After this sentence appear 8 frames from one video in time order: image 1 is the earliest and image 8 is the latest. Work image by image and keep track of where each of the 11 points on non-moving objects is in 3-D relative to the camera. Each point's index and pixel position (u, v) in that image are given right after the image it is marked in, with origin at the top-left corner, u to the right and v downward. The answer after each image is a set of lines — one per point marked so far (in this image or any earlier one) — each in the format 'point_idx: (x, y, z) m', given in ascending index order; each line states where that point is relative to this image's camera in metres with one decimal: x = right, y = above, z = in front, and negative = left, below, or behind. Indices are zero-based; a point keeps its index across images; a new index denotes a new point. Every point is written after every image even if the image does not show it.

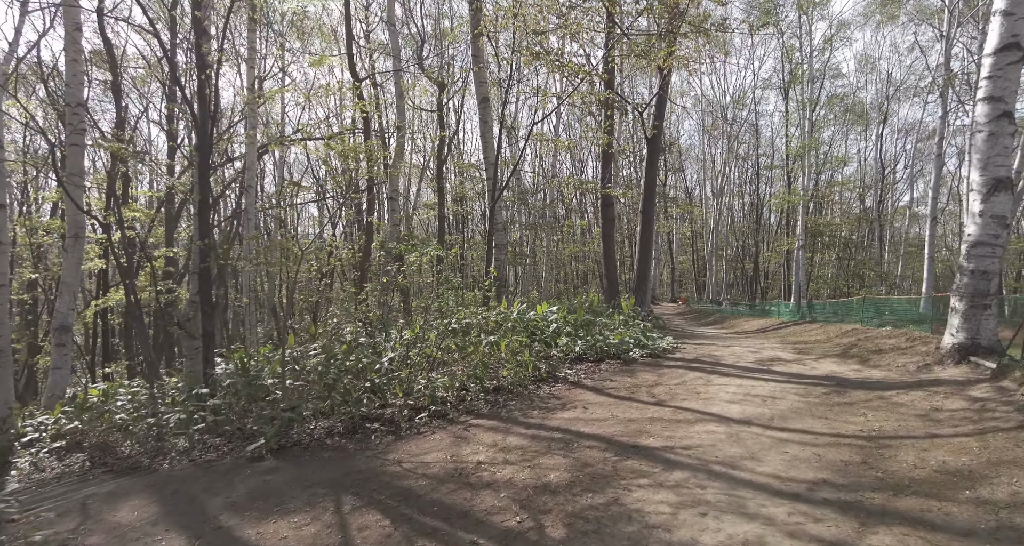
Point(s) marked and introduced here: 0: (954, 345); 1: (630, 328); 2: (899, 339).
0: (+5.1, -0.8, +6.1) m
1: (+2.2, -1.0, +9.8) m
2: (+5.3, -0.9, +7.2) m
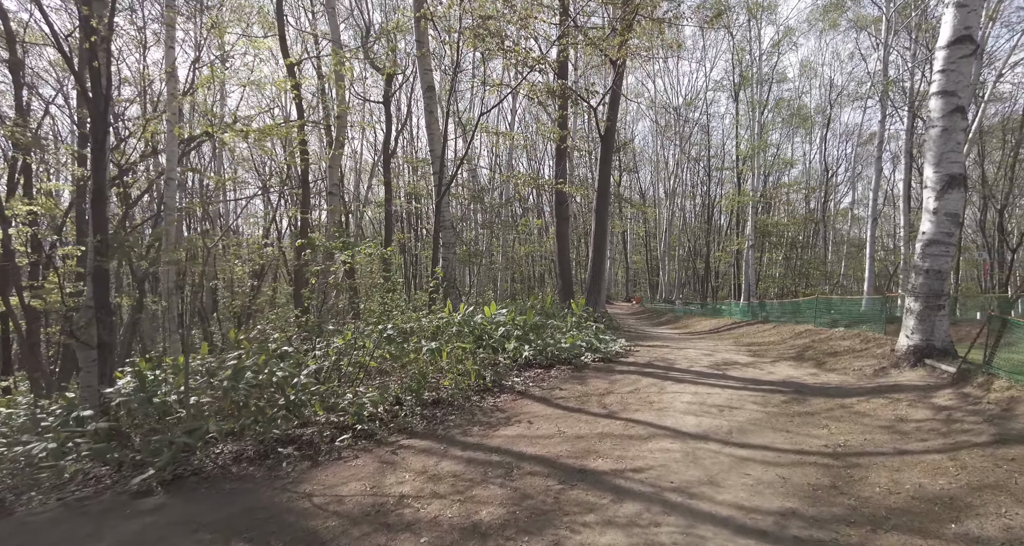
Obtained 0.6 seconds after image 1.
0: (+4.4, -0.8, +5.9) m
1: (+1.3, -1.0, +9.4) m
2: (+4.5, -0.9, +7.1) m
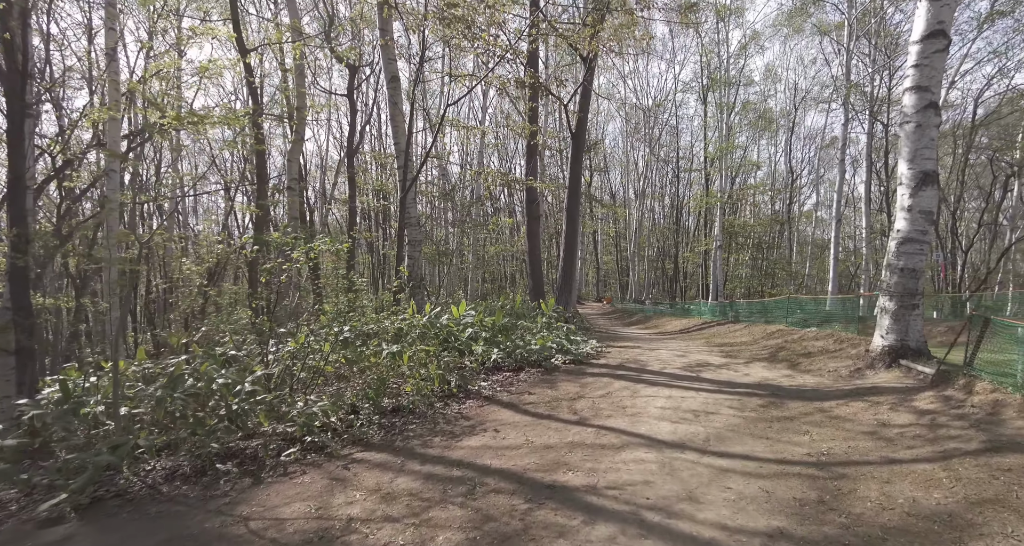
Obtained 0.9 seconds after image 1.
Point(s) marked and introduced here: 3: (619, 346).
0: (+4.0, -0.8, +5.8) m
1: (+0.7, -1.0, +9.1) m
2: (+4.1, -0.9, +6.9) m
3: (+1.9, -1.3, +9.6) m
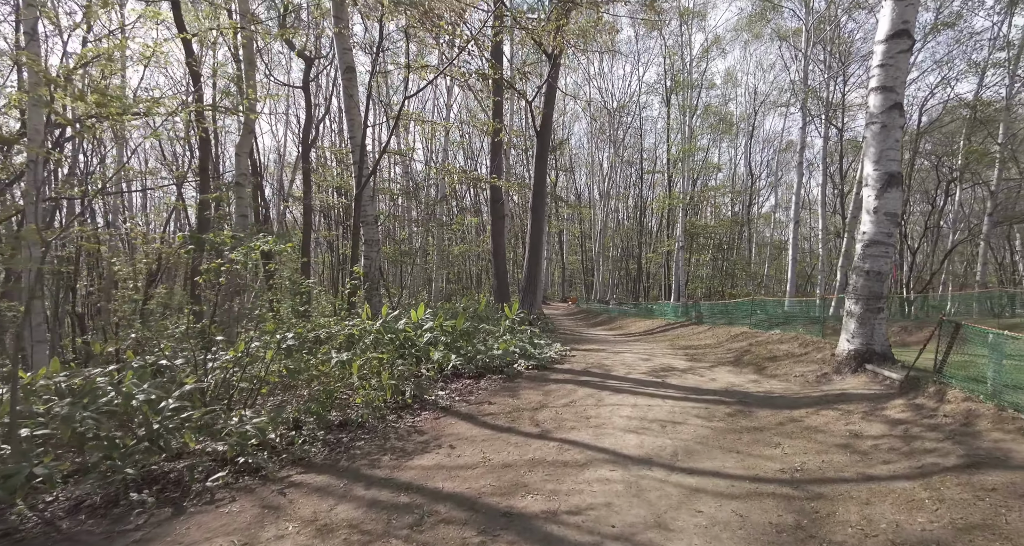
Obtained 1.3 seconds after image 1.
0: (+3.6, -0.8, +5.7) m
1: (+0.1, -1.0, +8.8) m
2: (+3.6, -0.9, +6.9) m
3: (+1.3, -1.3, +9.3) m
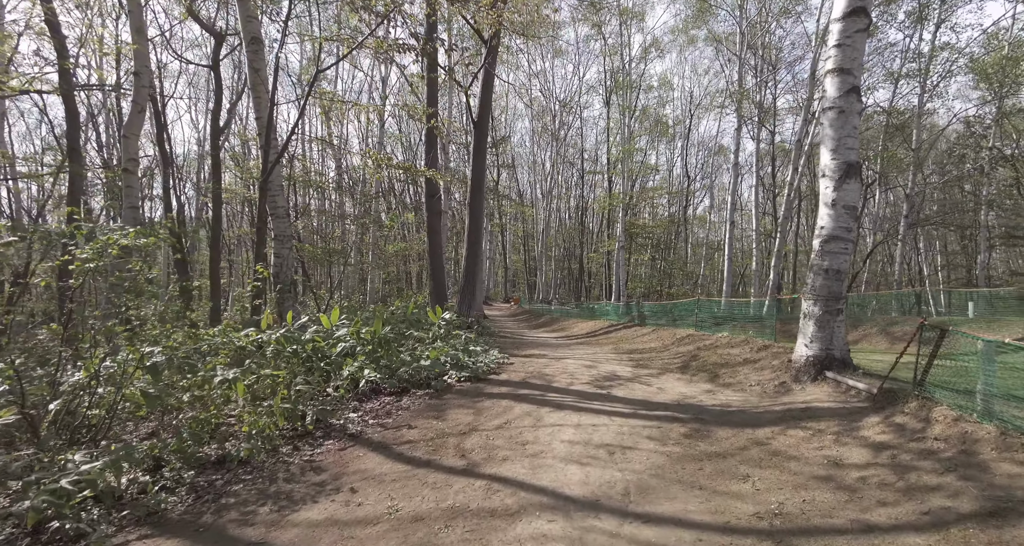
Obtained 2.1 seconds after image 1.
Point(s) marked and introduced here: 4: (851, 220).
0: (+2.9, -0.8, +5.2) m
1: (-0.9, -1.0, +7.9) m
2: (+2.8, -0.9, +6.4) m
3: (+0.2, -1.3, +8.6) m
4: (+3.3, +0.5, +5.1) m
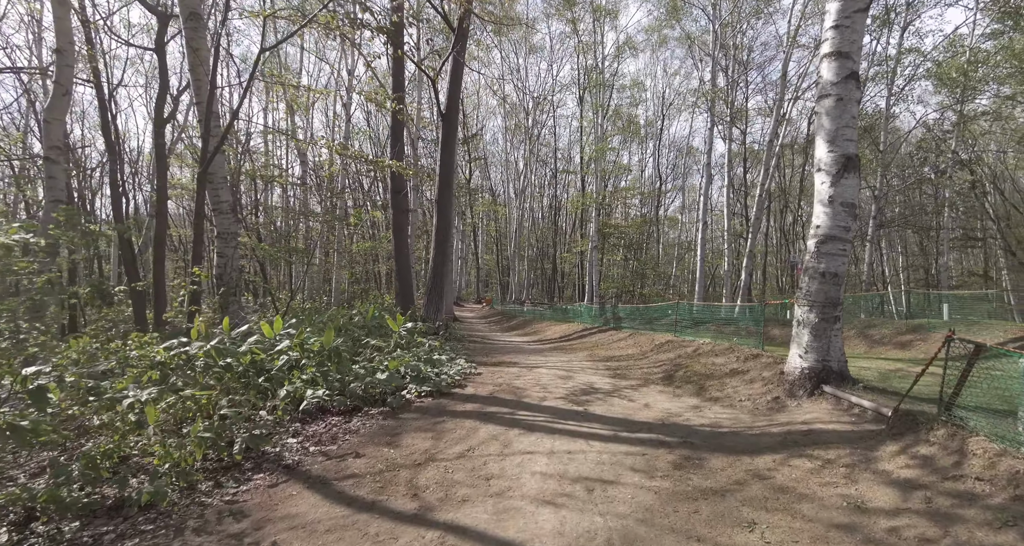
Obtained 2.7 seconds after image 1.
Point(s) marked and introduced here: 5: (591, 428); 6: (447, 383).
0: (+2.6, -0.9, +4.7) m
1: (-1.4, -1.1, +7.2) m
2: (+2.4, -0.9, +5.9) m
3: (-0.3, -1.4, +7.9) m
4: (+3.0, +0.5, +4.7) m
5: (+0.7, -1.3, +4.5) m
6: (-0.8, -1.3, +6.3) m
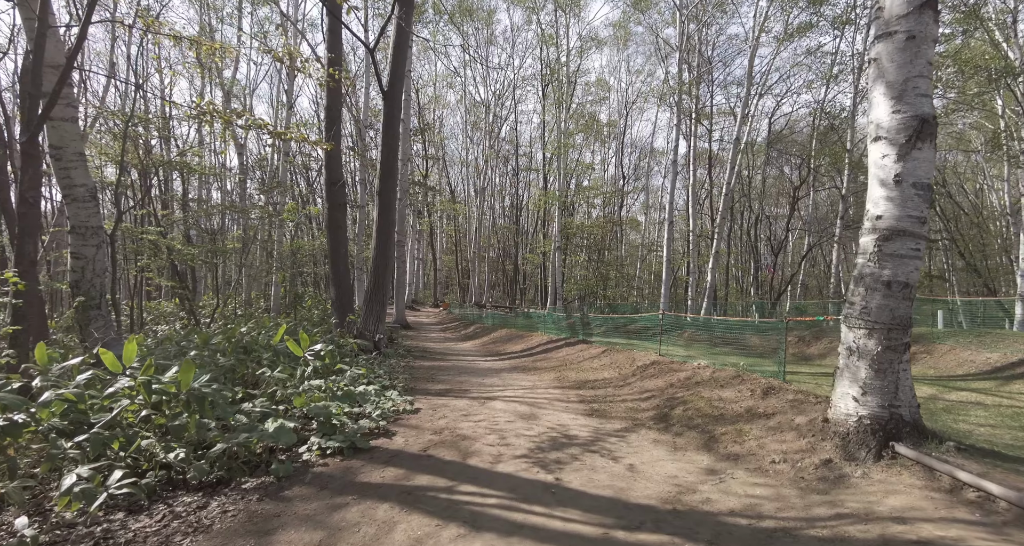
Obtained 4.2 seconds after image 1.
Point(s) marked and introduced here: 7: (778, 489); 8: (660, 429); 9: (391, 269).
0: (+2.2, -0.9, +3.3) m
1: (-1.9, -1.1, +5.5) m
2: (+1.9, -1.0, +4.5) m
3: (-0.9, -1.4, +6.3) m
4: (+2.6, +0.4, +3.3) m
5: (+0.3, -1.4, +2.9) m
6: (-1.3, -1.4, +4.7) m
7: (+1.5, -1.2, +3.1) m
8: (+1.2, -1.3, +4.5) m
9: (-2.5, 0.0, +10.9) m
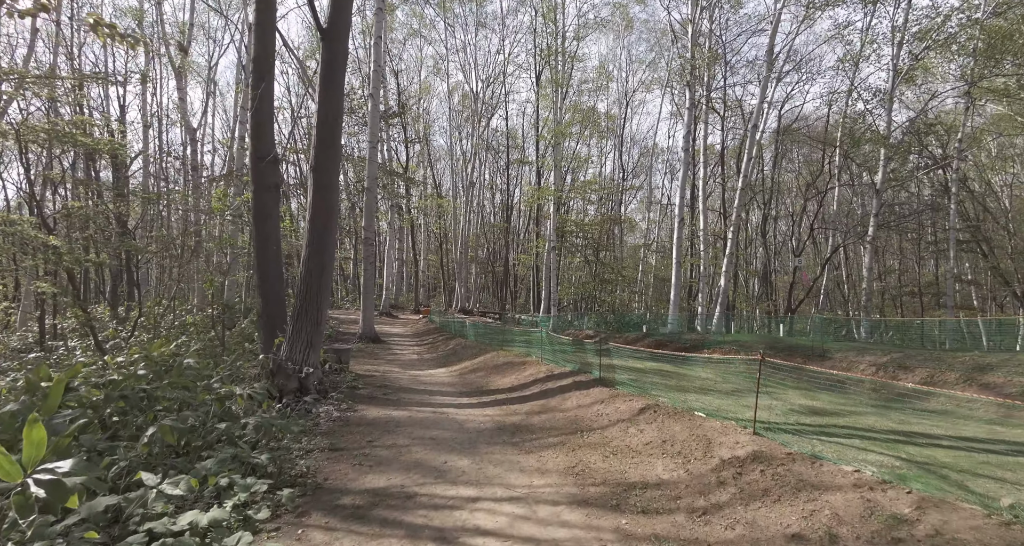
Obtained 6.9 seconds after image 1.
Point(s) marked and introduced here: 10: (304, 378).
0: (+2.1, -1.0, +0.4) m
1: (-2.1, -1.2, +2.5) m
2: (+1.8, -1.1, +1.5) m
3: (-1.1, -1.5, +3.4) m
4: (+2.5, +0.3, +0.4) m
5: (+0.2, -1.4, 0.0) m
6: (-1.4, -1.5, +1.7) m
7: (+1.5, -1.3, +0.2) m
8: (+1.1, -1.4, +1.5) m
9: (-2.7, -0.1, +7.9) m
10: (-2.9, -1.4, +7.5) m
